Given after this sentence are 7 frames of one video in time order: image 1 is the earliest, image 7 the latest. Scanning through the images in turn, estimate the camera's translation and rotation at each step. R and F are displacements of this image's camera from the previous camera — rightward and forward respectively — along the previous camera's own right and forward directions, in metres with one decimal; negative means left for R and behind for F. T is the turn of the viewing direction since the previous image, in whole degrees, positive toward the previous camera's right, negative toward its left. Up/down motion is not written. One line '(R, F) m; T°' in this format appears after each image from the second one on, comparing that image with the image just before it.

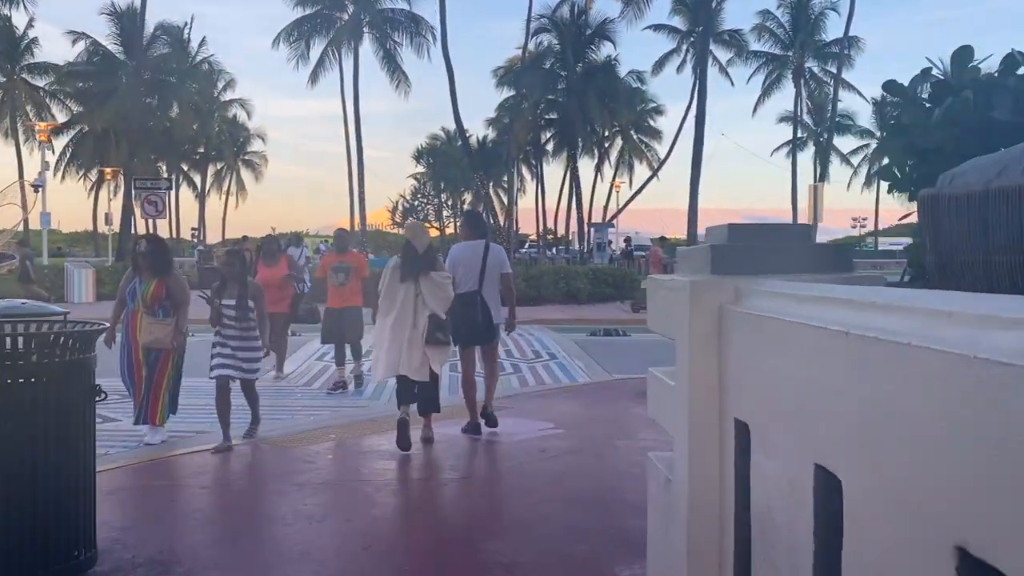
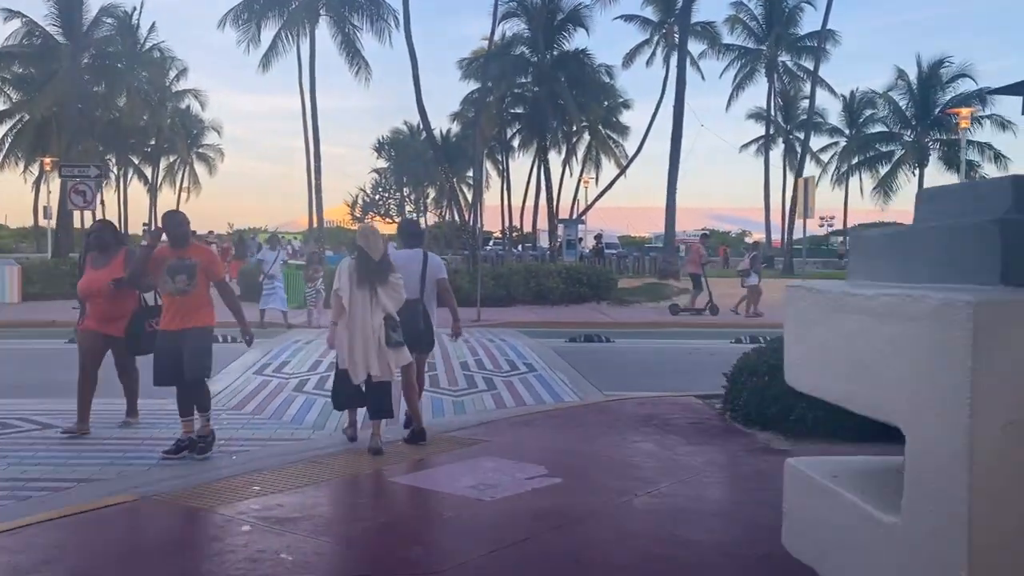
(-0.1, +2.1) m; +2°
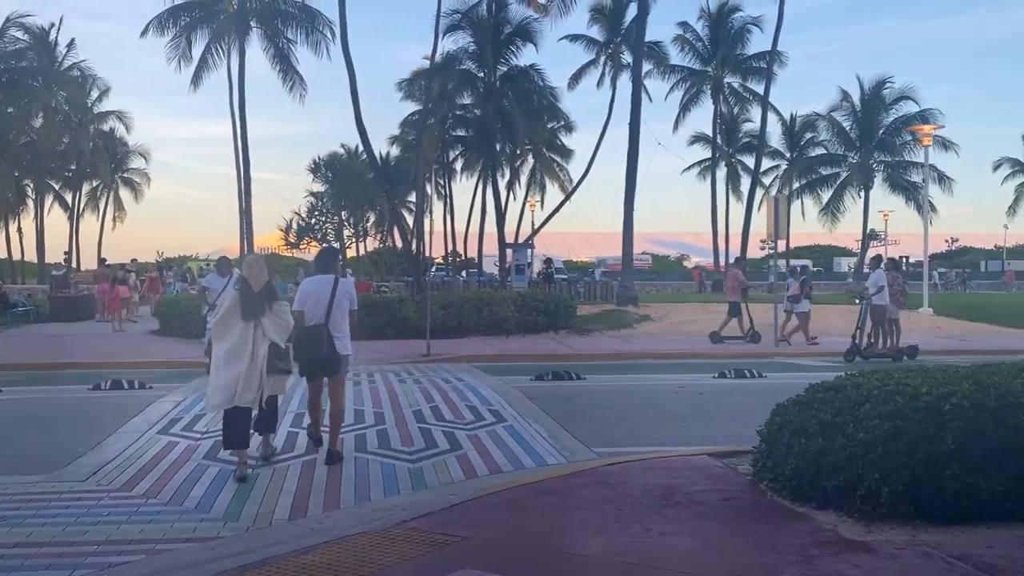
(-0.3, +2.2) m; +4°
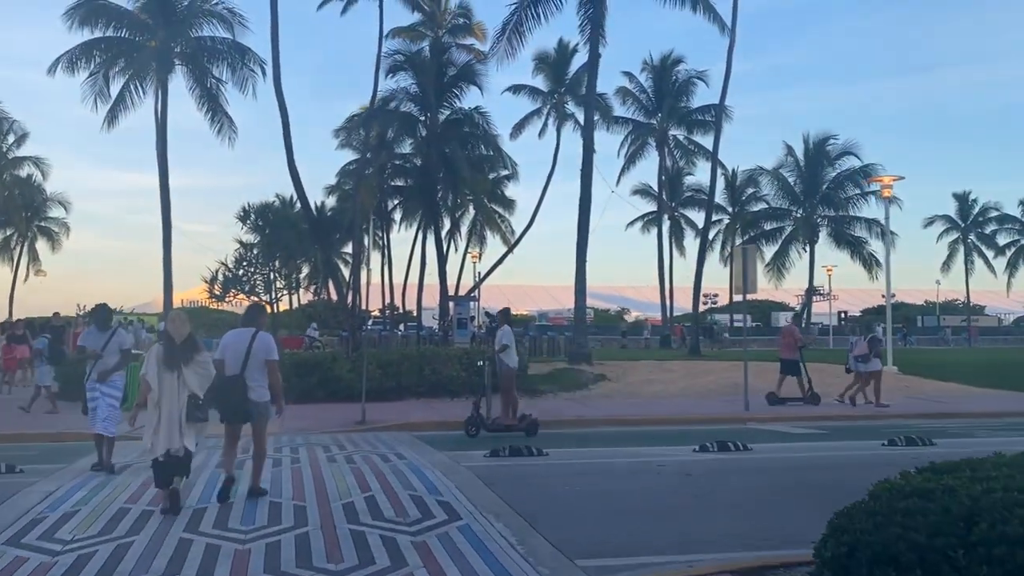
(-0.2, +2.2) m; +4°
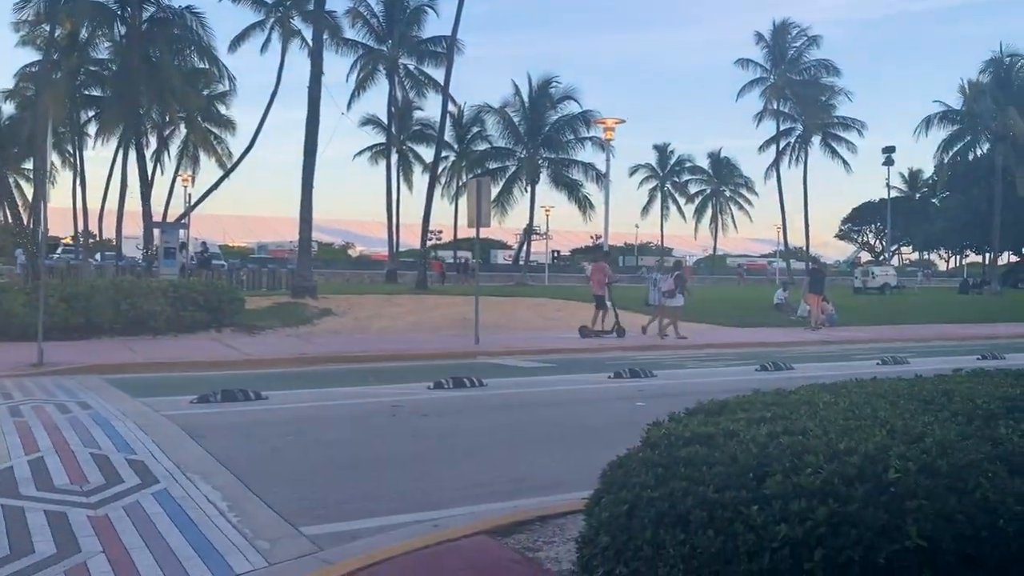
(0.0, +1.3) m; +18°
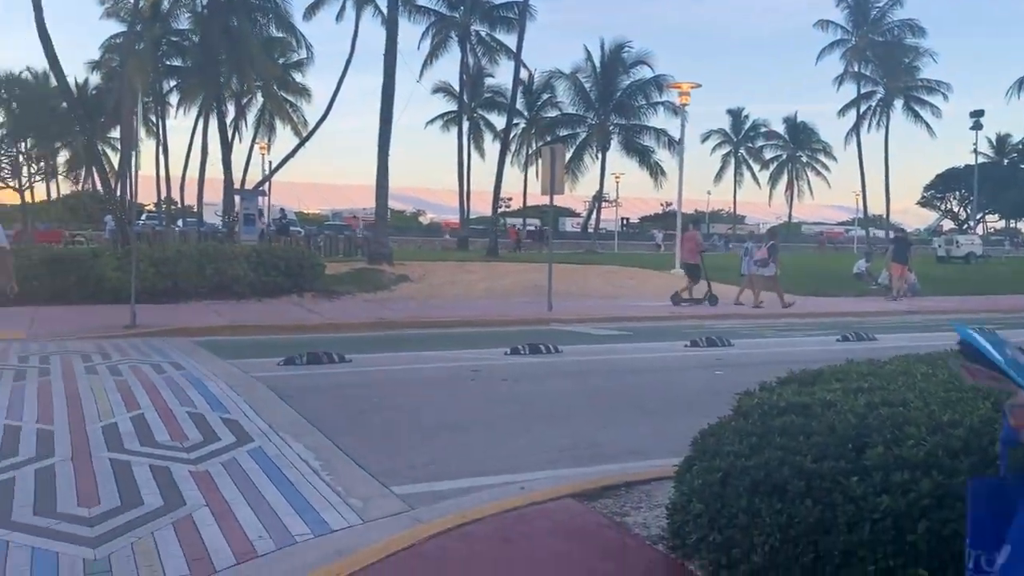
(-0.1, 0.0) m; -4°
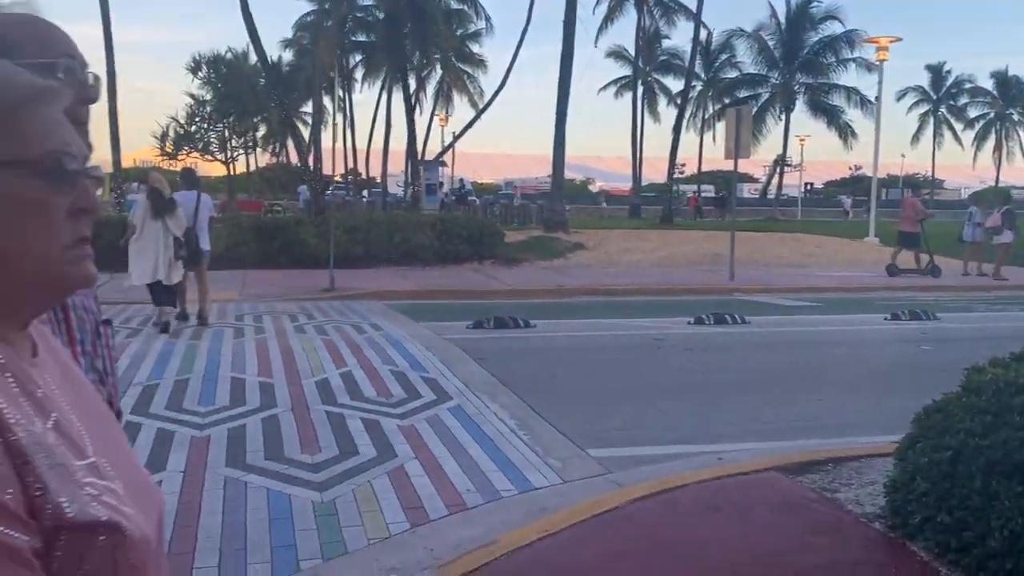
(-0.2, 0.0) m; -11°
